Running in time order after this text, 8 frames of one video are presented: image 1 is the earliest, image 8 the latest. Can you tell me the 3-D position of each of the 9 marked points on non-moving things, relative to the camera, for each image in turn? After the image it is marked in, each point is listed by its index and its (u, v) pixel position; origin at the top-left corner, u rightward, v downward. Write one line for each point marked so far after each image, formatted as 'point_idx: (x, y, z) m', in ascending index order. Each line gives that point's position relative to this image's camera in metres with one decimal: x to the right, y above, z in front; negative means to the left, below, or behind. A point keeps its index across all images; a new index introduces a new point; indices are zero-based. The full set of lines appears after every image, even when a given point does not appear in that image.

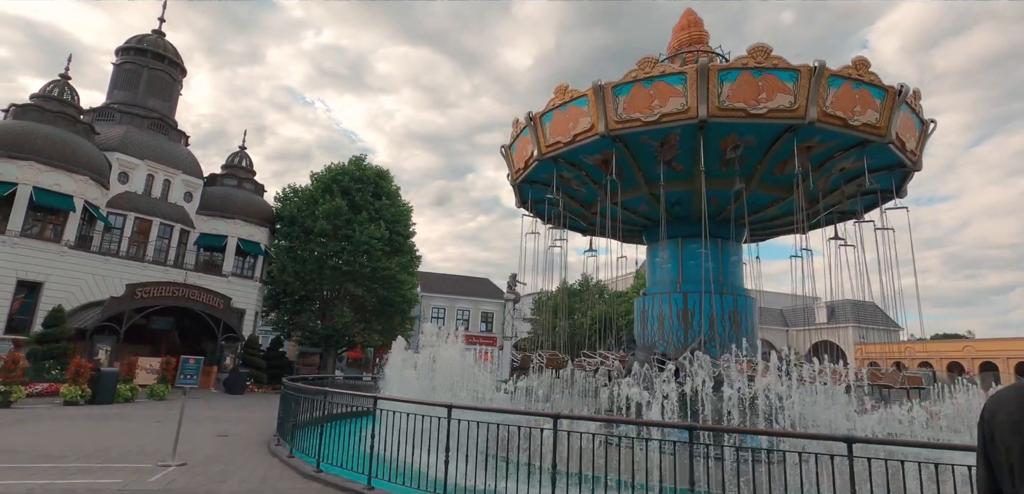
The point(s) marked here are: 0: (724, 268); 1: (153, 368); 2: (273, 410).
0: (+5.3, -0.5, +13.2) m
1: (-13.1, -4.4, +19.6) m
2: (-7.0, -4.7, +15.4) m
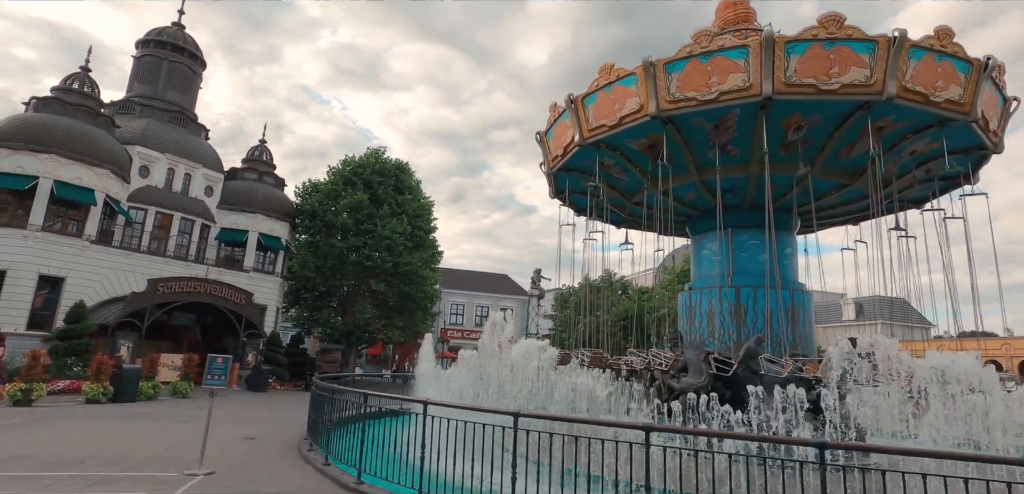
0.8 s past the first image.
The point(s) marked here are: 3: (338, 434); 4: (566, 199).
0: (+6.1, -0.3, +12.3) m
1: (-12.1, -4.2, +19.2) m
2: (-6.0, -4.5, +14.9) m
3: (-3.1, -3.2, +9.2) m
4: (+1.5, +1.4, +14.9) m
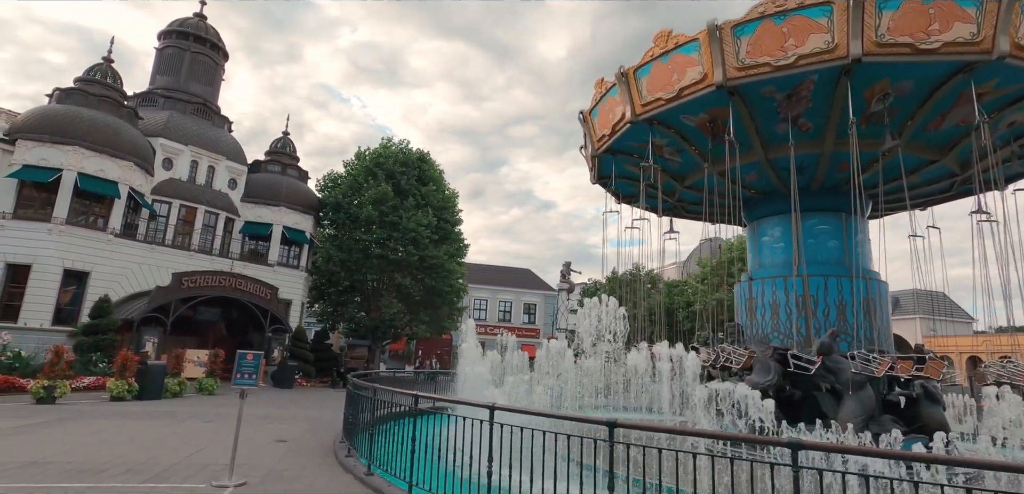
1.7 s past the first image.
0: (+7.1, 0.0, +11.2) m
1: (-10.9, -4.0, +18.7) m
2: (-5.0, -4.3, +14.2) m
3: (-2.3, -2.9, +8.4) m
4: (+2.5, +1.7, +13.9) m
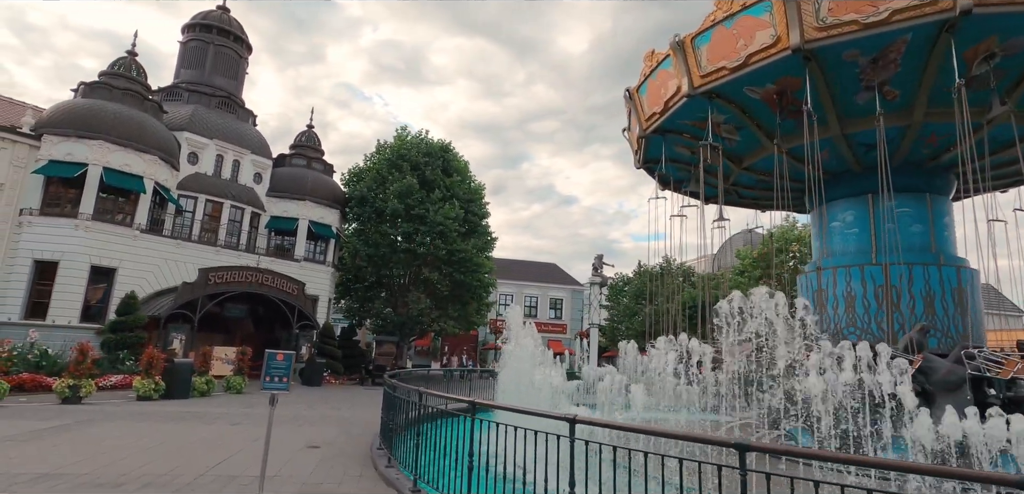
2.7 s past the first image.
0: (+7.9, +0.3, +10.0) m
1: (-9.7, -3.8, +18.3) m
2: (-3.9, -4.1, +13.5) m
3: (-1.5, -2.8, +7.7) m
4: (+3.5, +2.0, +12.9) m
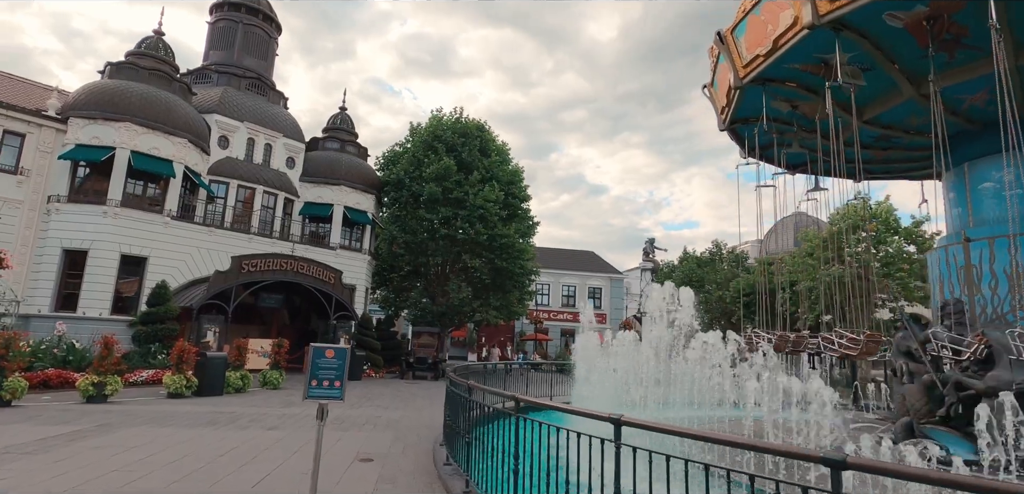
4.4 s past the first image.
0: (+9.2, +0.8, +7.9) m
1: (-7.9, -3.3, +17.2) m
2: (-2.4, -3.6, +12.1) m
3: (-0.3, -2.4, +6.1) m
4: (+4.8, +2.5, +11.0) m
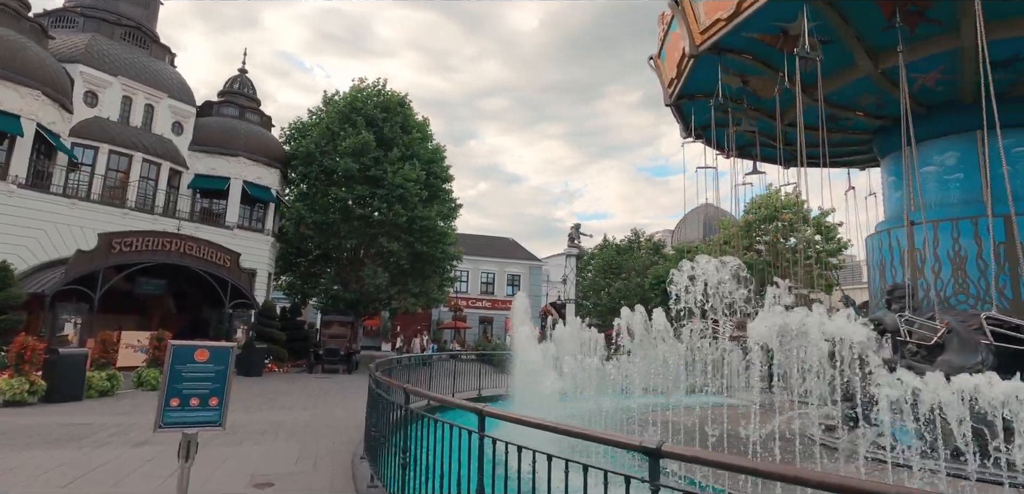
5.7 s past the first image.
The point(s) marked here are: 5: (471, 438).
0: (+8.3, +1.1, +8.1) m
1: (-10.1, -2.7, +14.6) m
2: (-3.9, -3.1, +10.5) m
3: (-0.8, -2.1, +4.9) m
4: (+3.6, +2.9, +10.4) m
5: (-0.3, -1.4, +3.9) m
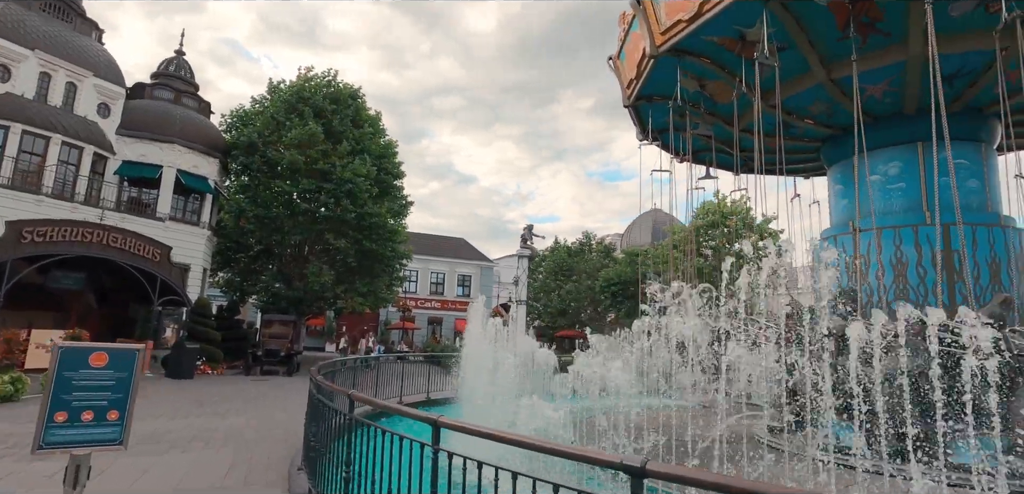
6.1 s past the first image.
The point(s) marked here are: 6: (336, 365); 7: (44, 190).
0: (+7.6, +0.9, +8.5) m
1: (-11.3, -2.4, +13.3) m
2: (-4.8, -3.0, +9.7) m
3: (-1.2, -2.0, +4.4) m
4: (+2.8, +2.8, +10.4) m
5: (-0.6, -1.3, +3.6) m
6: (-3.1, -2.1, +9.4) m
7: (-14.6, +1.8, +16.8) m
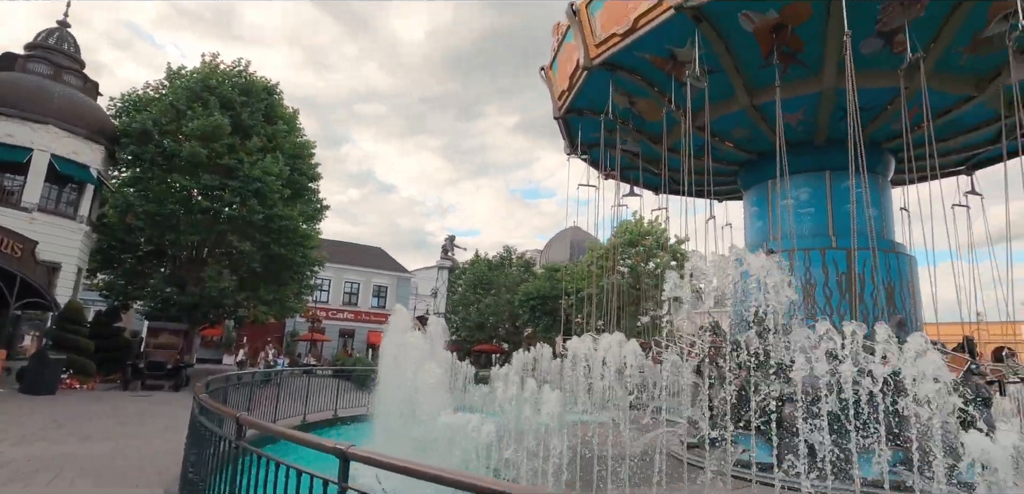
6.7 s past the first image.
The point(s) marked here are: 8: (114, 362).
0: (+6.5, +0.5, +9.2) m
1: (-13.2, -2.2, +11.0) m
2: (-6.2, -3.0, +8.4) m
3: (-1.8, -2.0, +3.7) m
4: (+1.4, +2.5, +10.3) m
5: (-1.1, -1.3, +3.0) m
6: (-4.4, -2.1, +8.3) m
7: (-16.8, +2.1, +14.1) m
8: (-13.0, -3.8, +17.4) m
